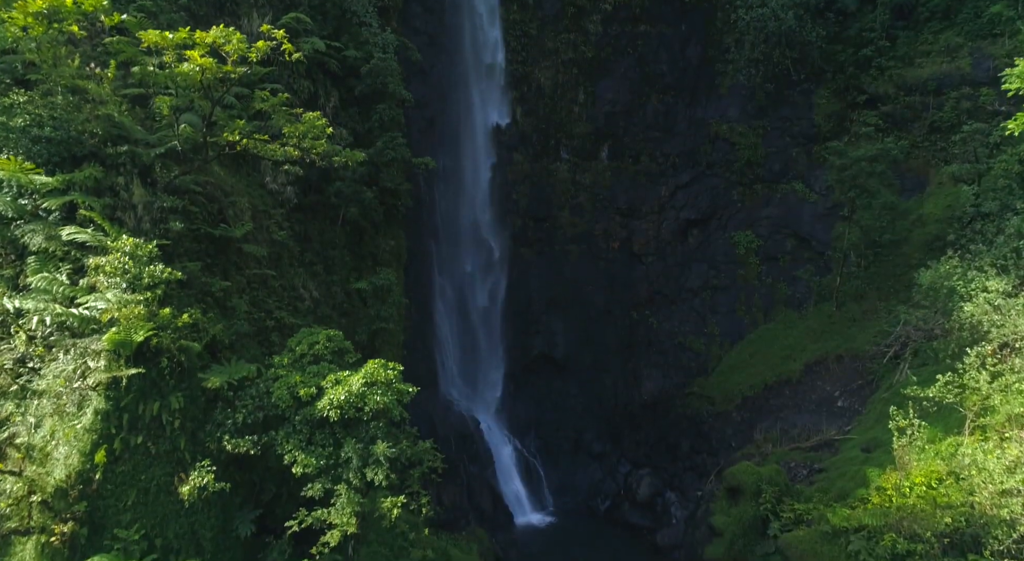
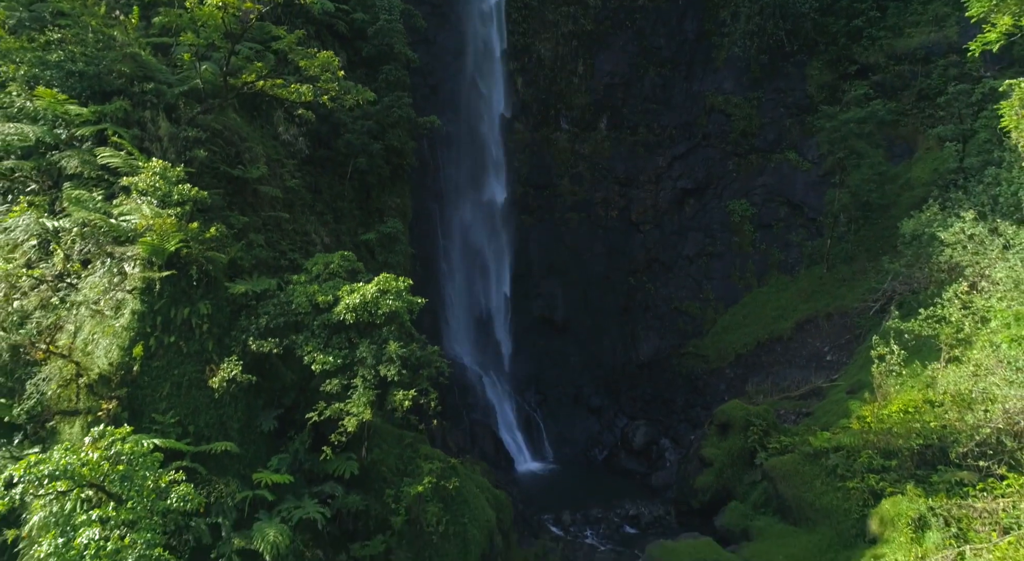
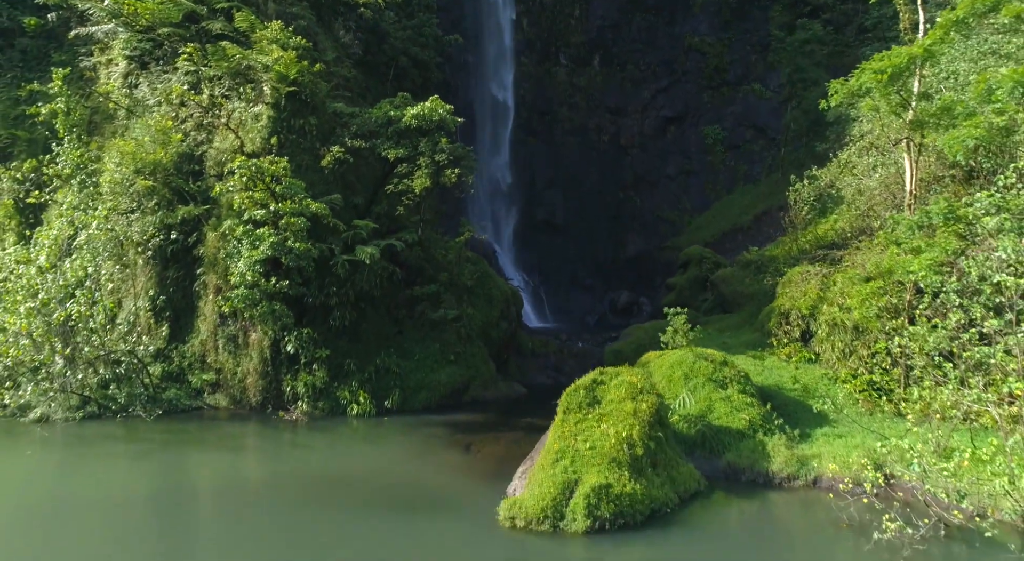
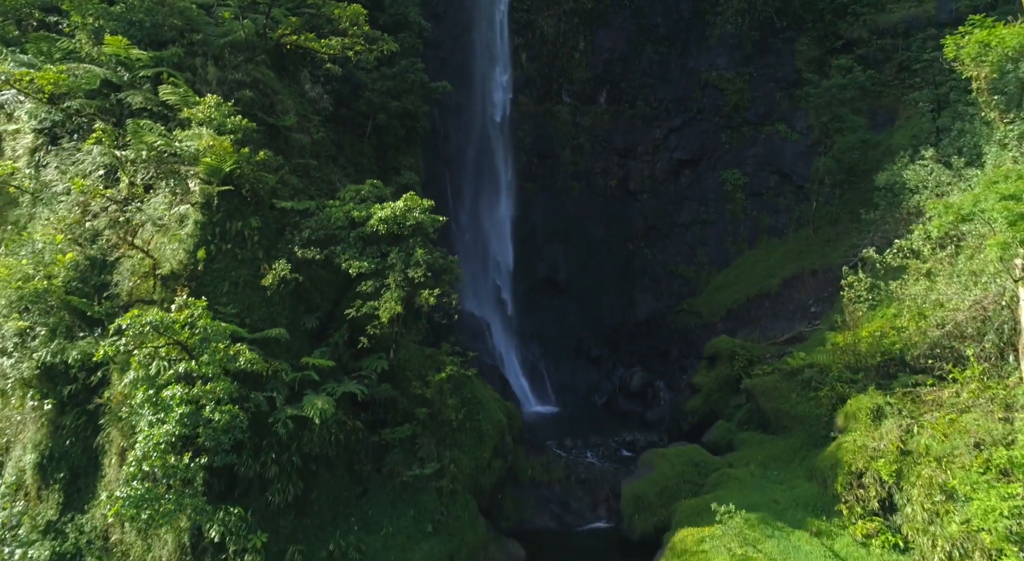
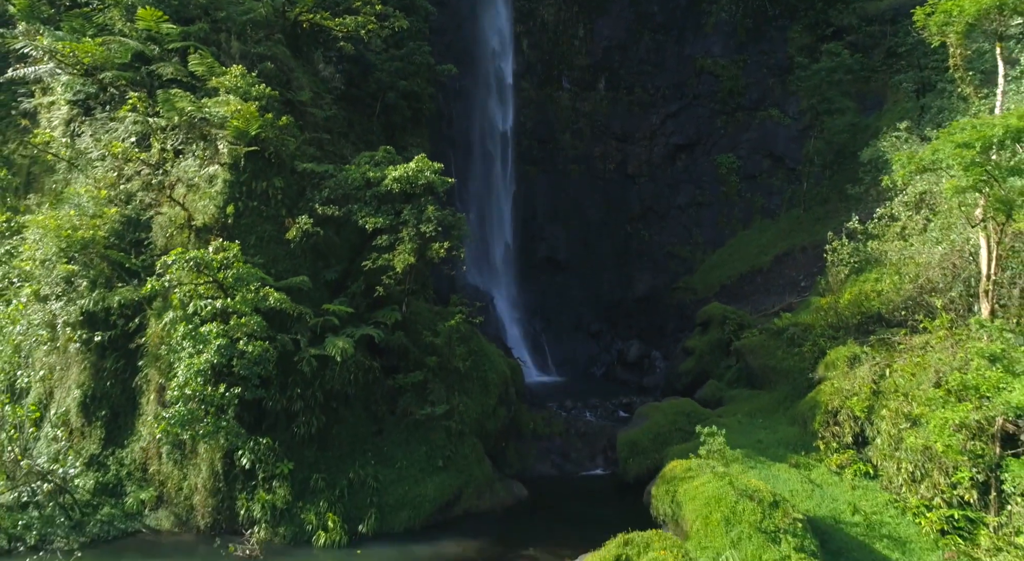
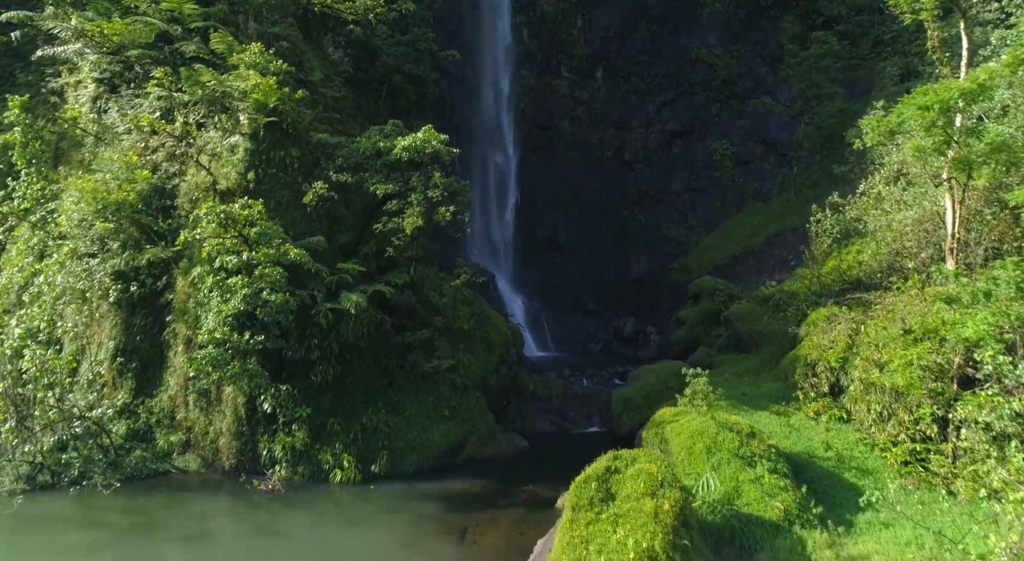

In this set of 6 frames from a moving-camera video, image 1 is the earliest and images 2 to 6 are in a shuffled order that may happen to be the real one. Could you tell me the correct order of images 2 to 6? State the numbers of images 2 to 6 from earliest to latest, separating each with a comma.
2, 4, 5, 6, 3
